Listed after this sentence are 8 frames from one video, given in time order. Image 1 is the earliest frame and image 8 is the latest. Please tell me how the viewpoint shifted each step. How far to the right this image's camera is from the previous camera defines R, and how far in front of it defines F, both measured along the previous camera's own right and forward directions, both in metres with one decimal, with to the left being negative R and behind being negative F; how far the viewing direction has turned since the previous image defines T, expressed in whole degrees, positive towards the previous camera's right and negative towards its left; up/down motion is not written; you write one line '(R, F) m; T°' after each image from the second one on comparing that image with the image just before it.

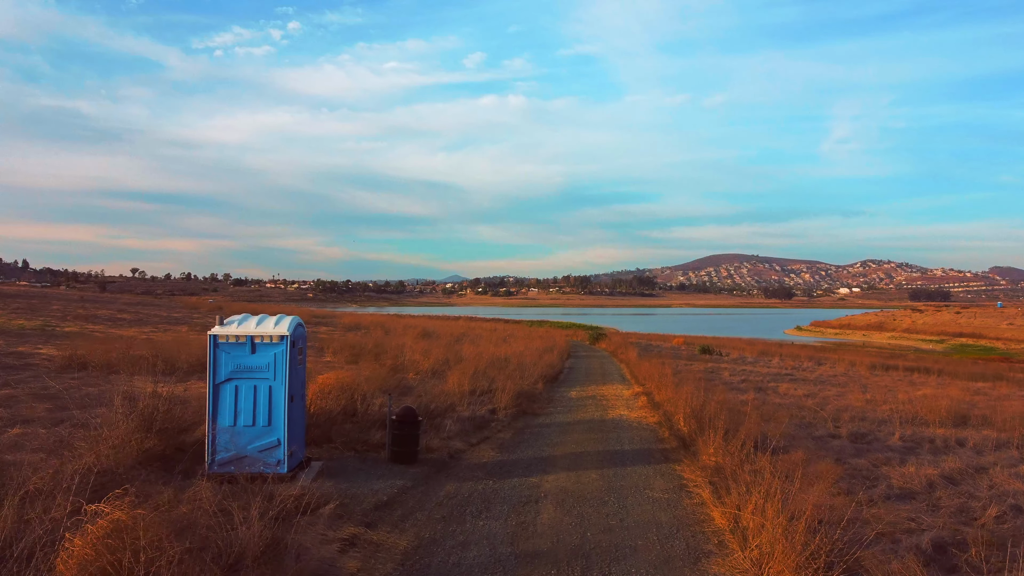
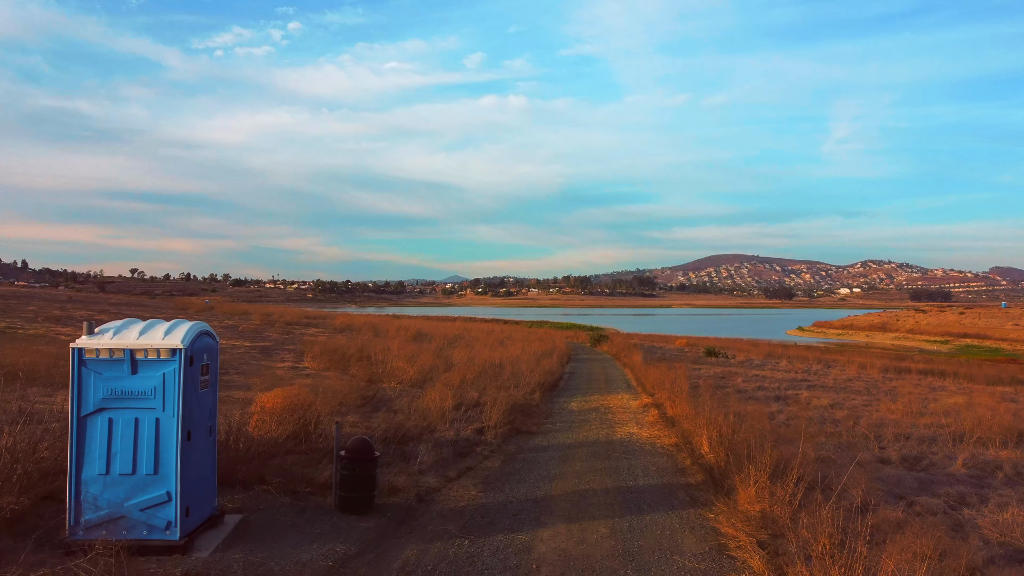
(+0.2, +1.7) m; 0°
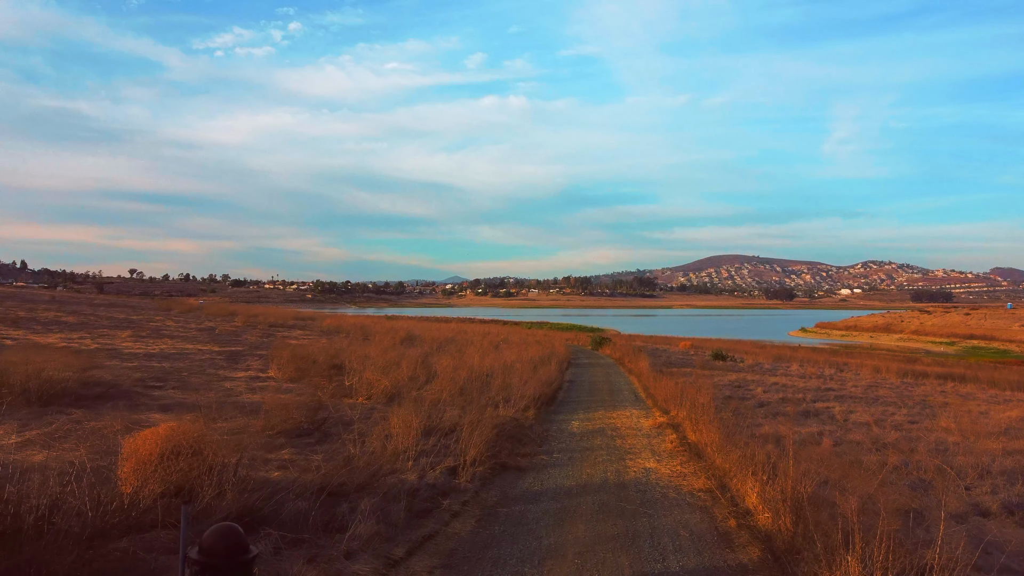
(+0.3, +2.2) m; 0°
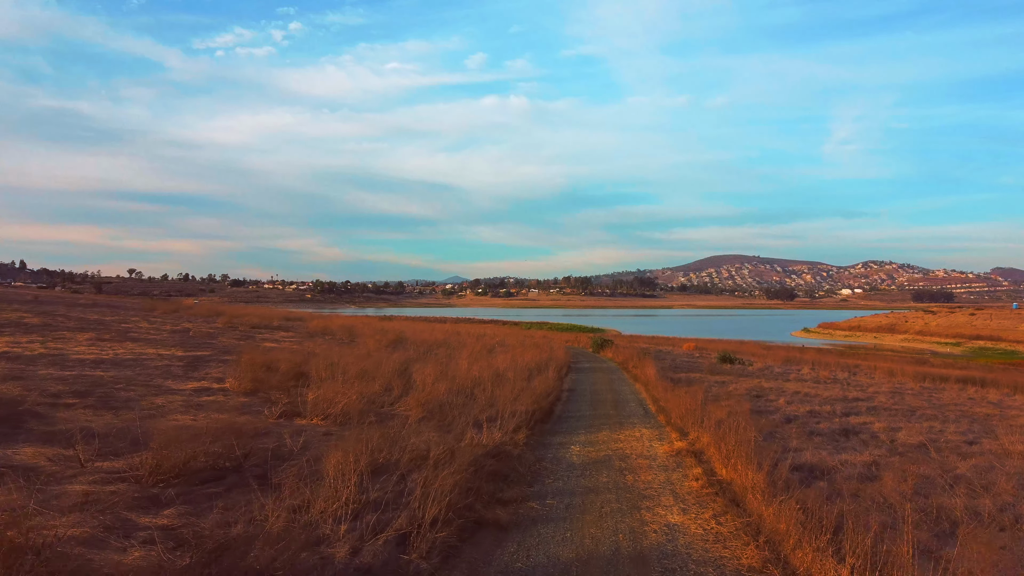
(+0.3, +2.1) m; 0°
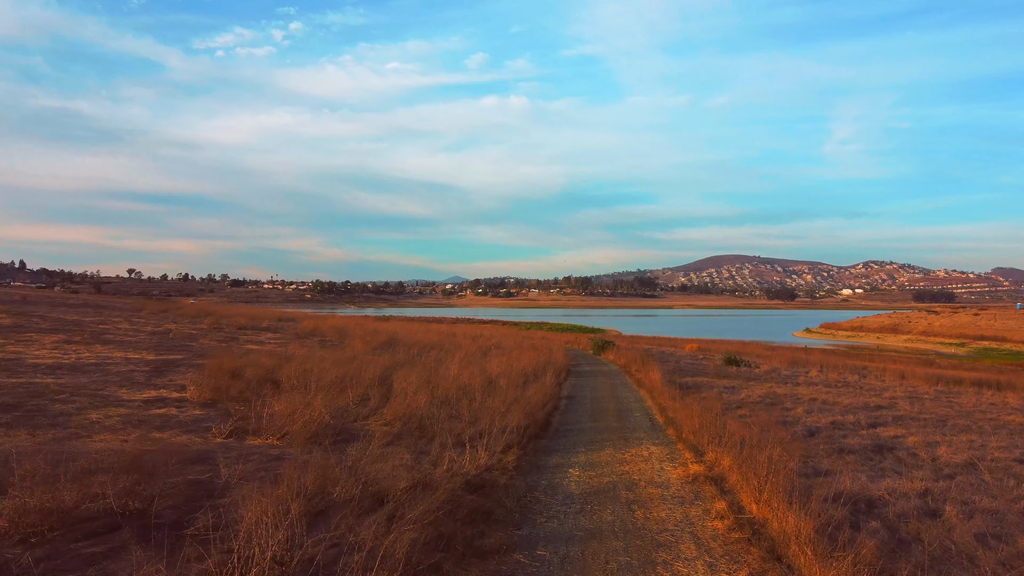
(+0.2, +1.4) m; 0°
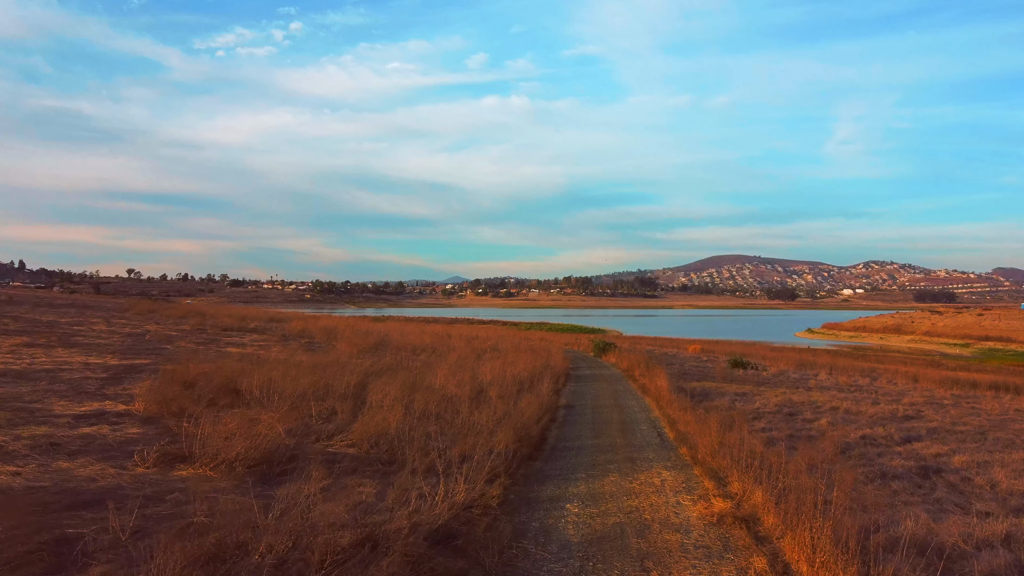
(+0.2, +1.5) m; 0°
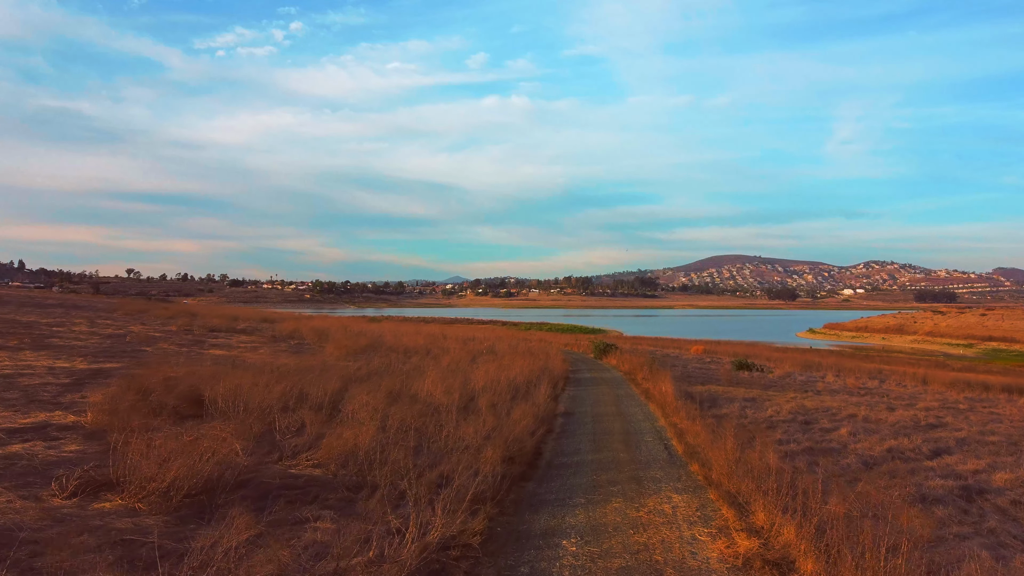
(+0.2, +1.1) m; 0°
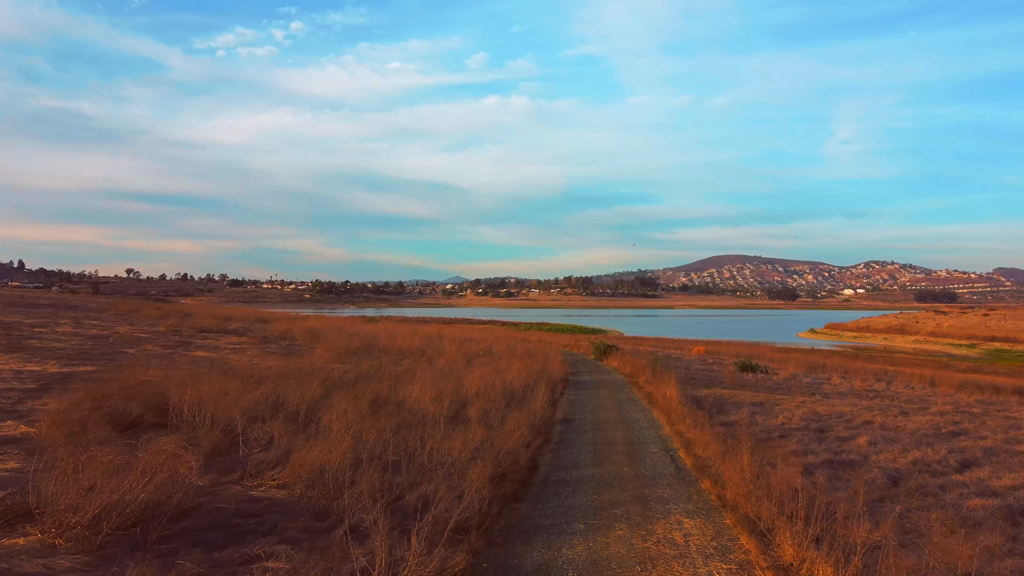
(+0.1, +0.9) m; 0°
